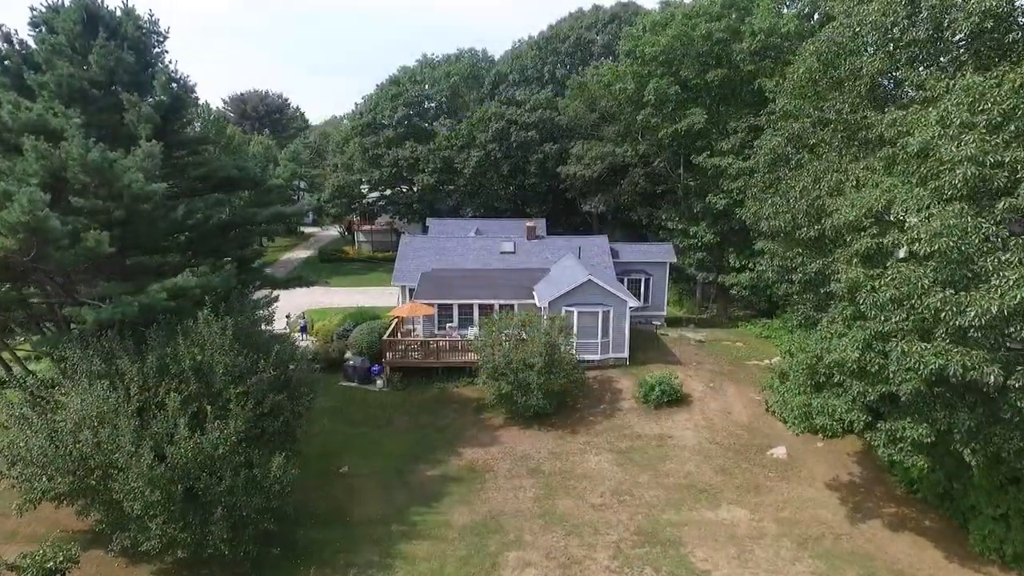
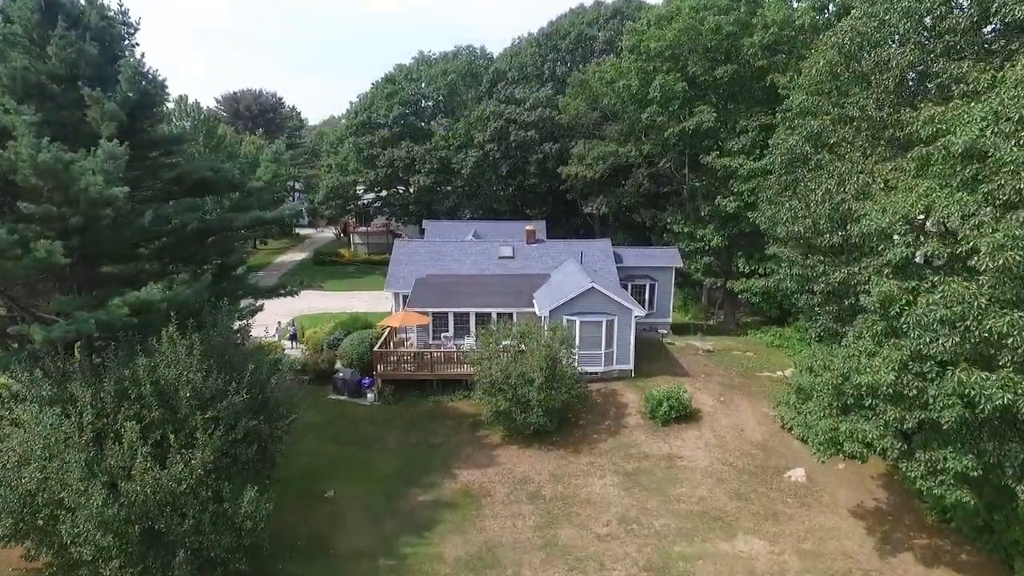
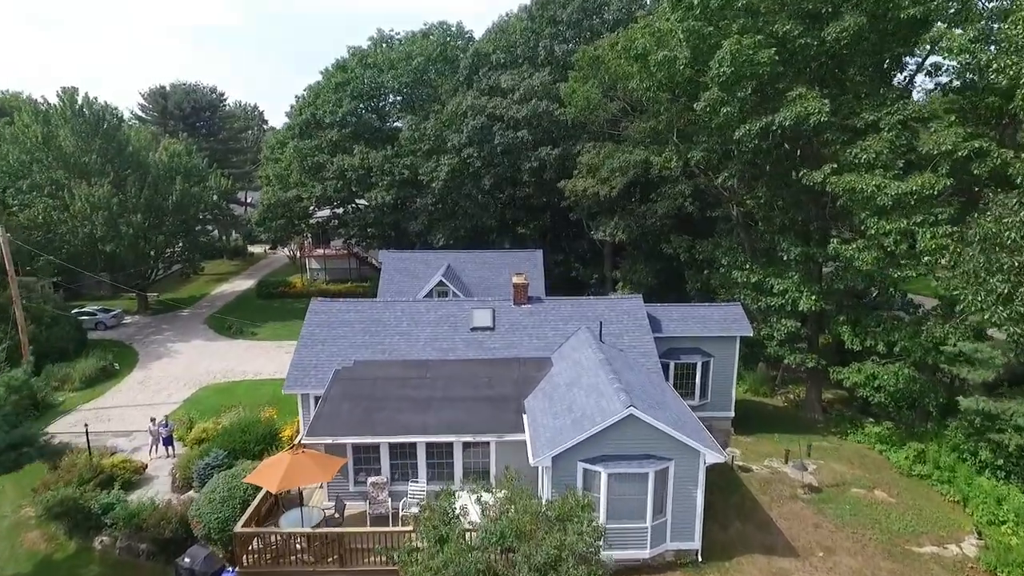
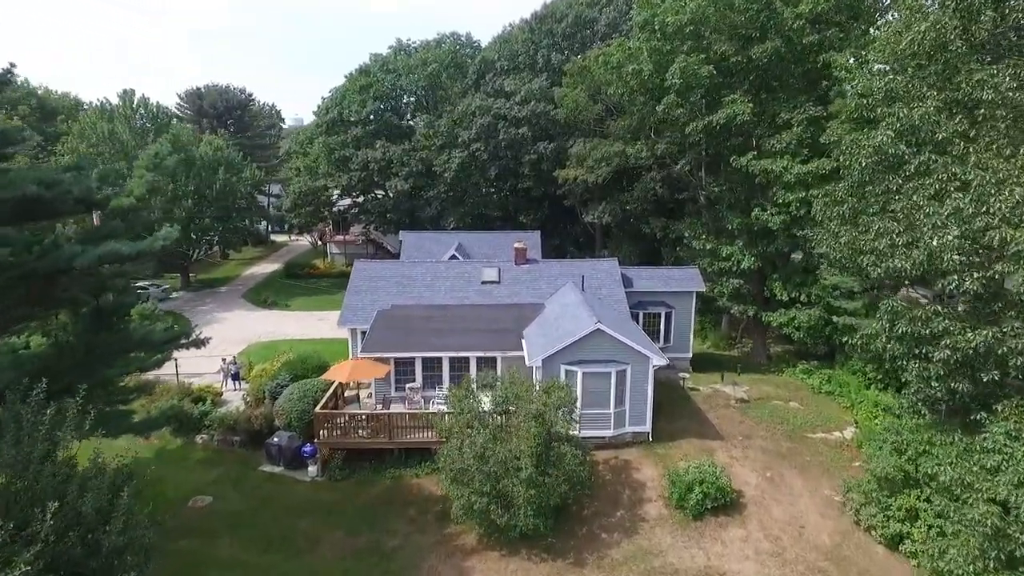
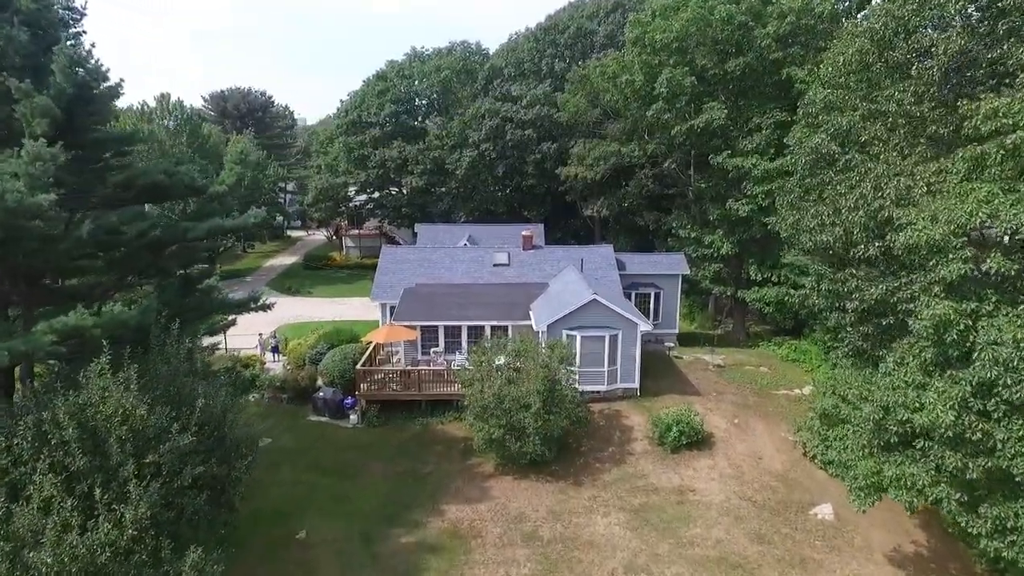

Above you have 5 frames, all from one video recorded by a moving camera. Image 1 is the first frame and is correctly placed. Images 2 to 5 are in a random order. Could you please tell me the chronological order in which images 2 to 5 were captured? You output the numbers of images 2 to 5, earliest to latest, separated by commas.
2, 5, 4, 3
